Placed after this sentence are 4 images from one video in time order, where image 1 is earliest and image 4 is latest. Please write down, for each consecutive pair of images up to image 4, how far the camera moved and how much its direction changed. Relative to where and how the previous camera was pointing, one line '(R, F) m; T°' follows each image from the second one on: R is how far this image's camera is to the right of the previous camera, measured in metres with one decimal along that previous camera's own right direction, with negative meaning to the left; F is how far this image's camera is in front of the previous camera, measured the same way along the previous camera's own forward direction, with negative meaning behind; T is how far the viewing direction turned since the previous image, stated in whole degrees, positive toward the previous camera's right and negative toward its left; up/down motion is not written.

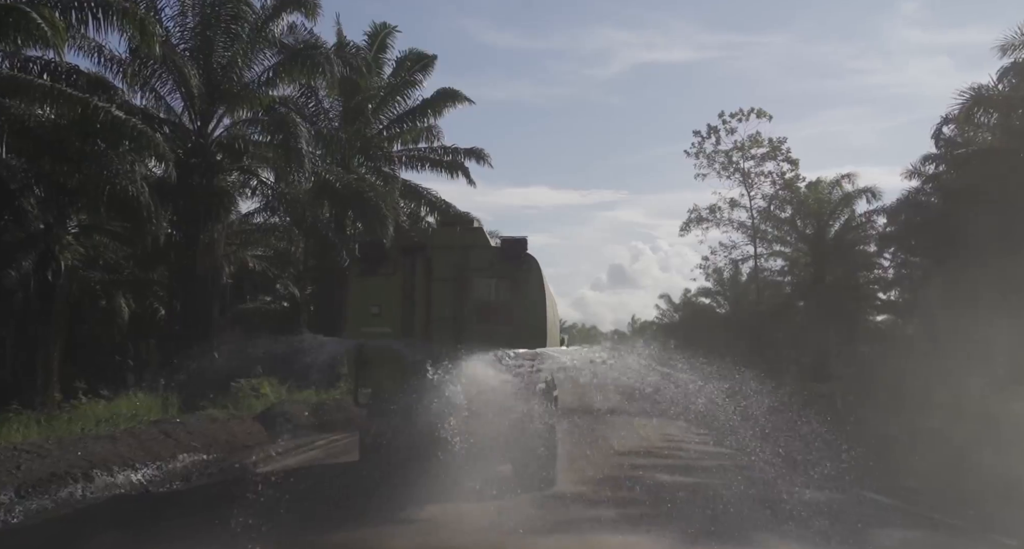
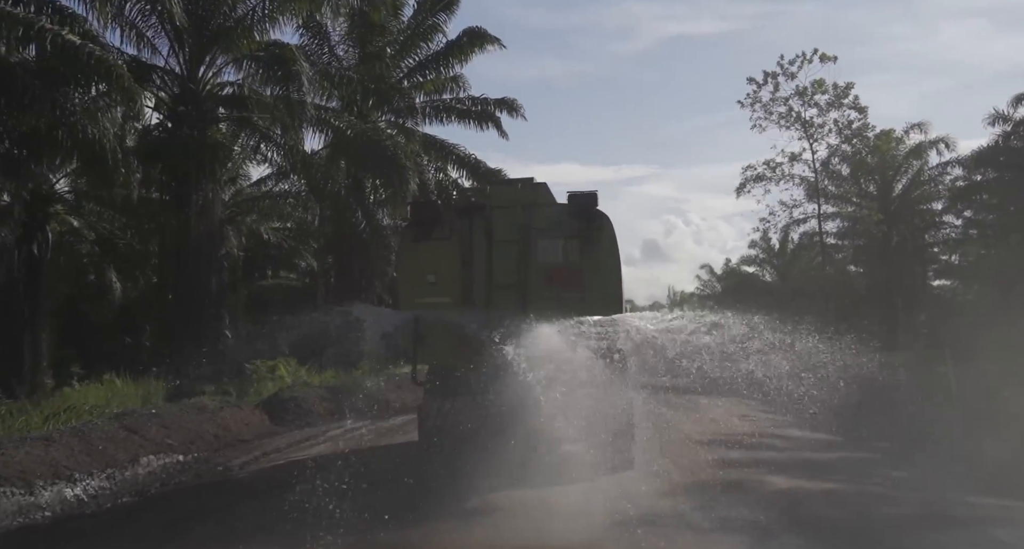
(-0.2, +2.3) m; -2°
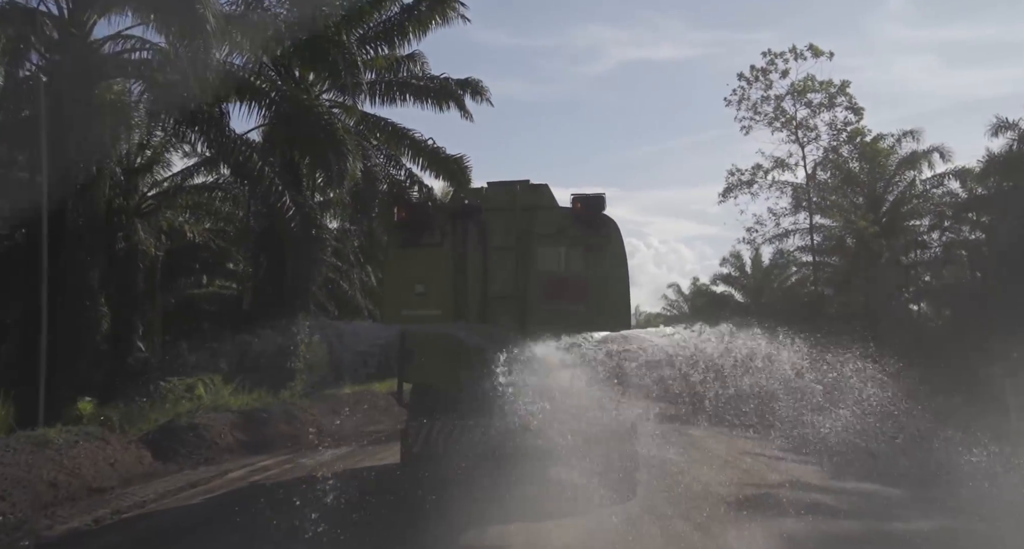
(0.0, +2.6) m; +3°
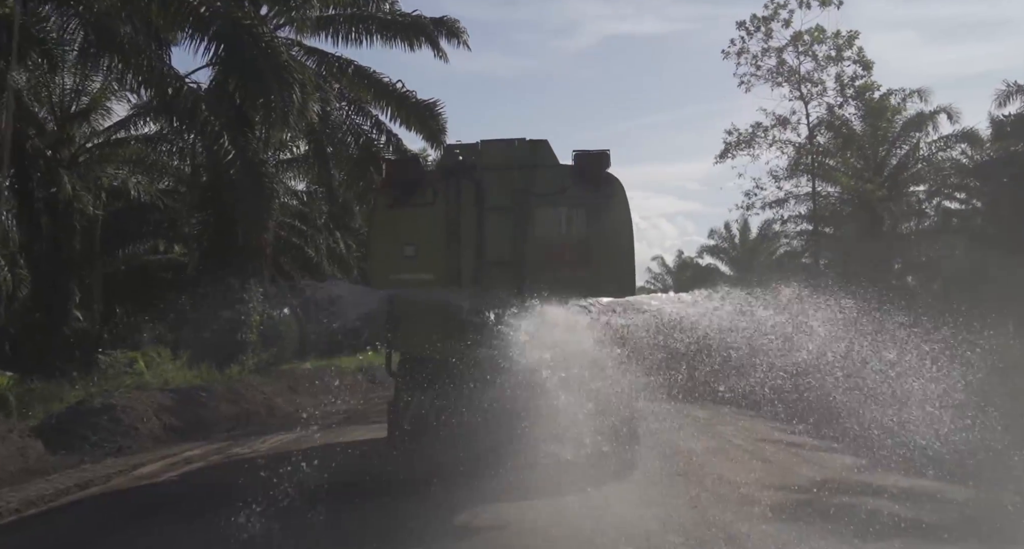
(0.0, +1.7) m; +1°
